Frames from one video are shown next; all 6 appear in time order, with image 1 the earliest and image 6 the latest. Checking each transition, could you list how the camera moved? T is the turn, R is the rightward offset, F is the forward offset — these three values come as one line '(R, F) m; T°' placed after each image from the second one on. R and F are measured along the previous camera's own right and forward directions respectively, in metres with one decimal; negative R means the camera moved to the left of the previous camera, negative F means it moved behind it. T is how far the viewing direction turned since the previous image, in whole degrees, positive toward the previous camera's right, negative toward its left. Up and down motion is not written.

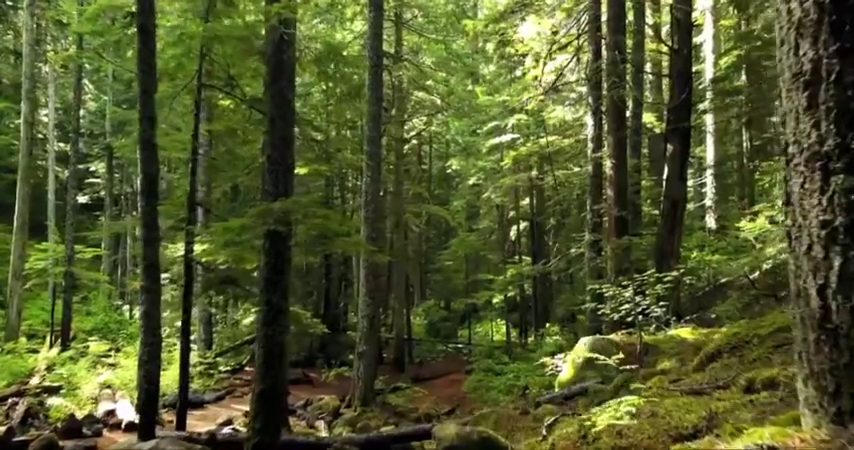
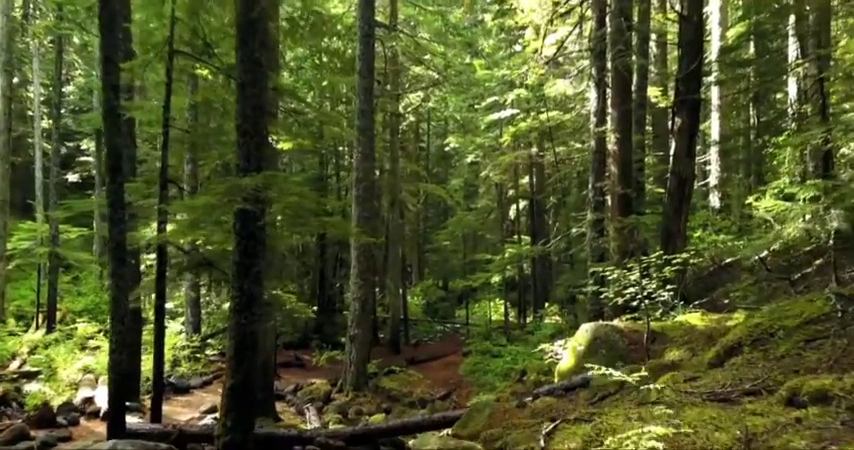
(+0.1, +0.7) m; 0°
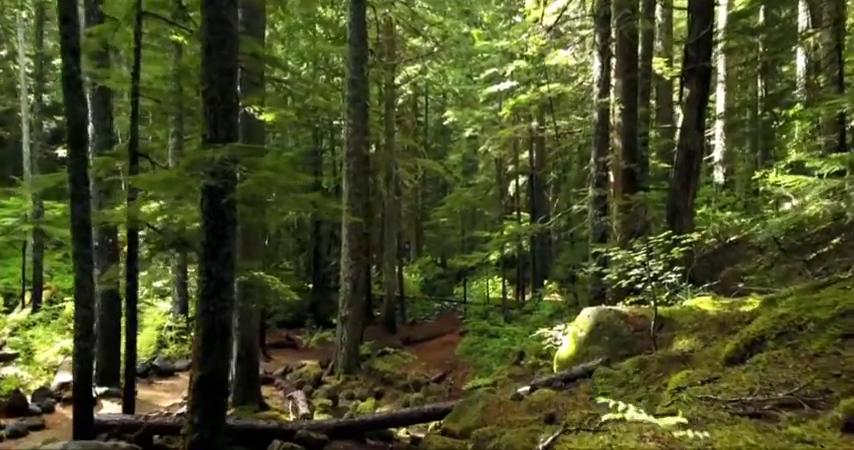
(+0.1, +0.7) m; 0°
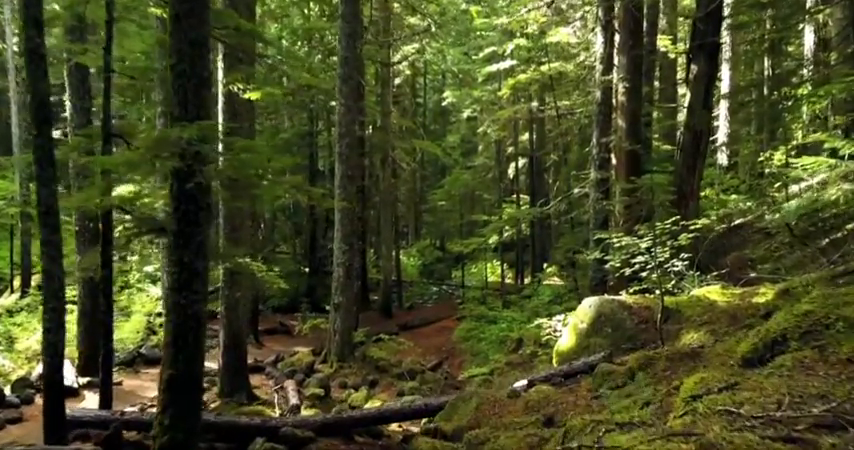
(+0.1, +0.5) m; 0°
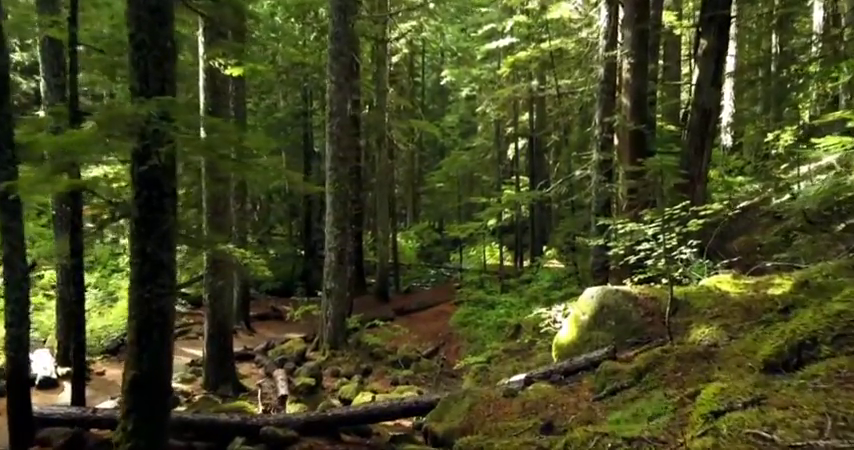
(+0.1, +0.5) m; 0°
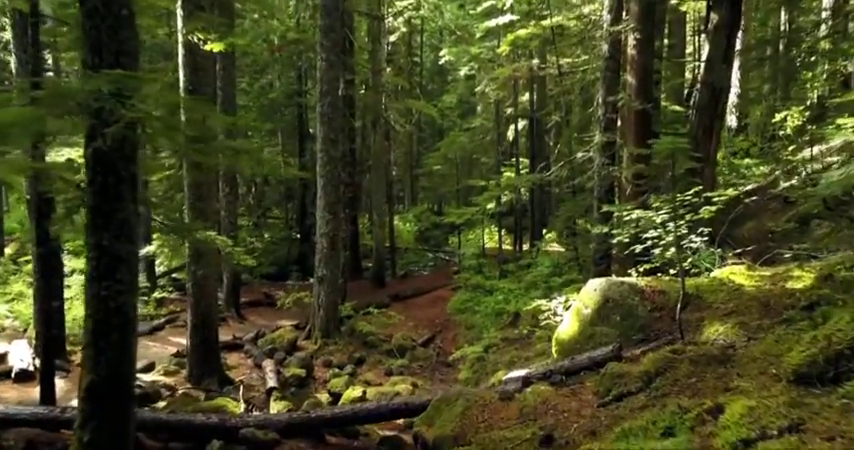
(+0.1, +0.5) m; 0°
